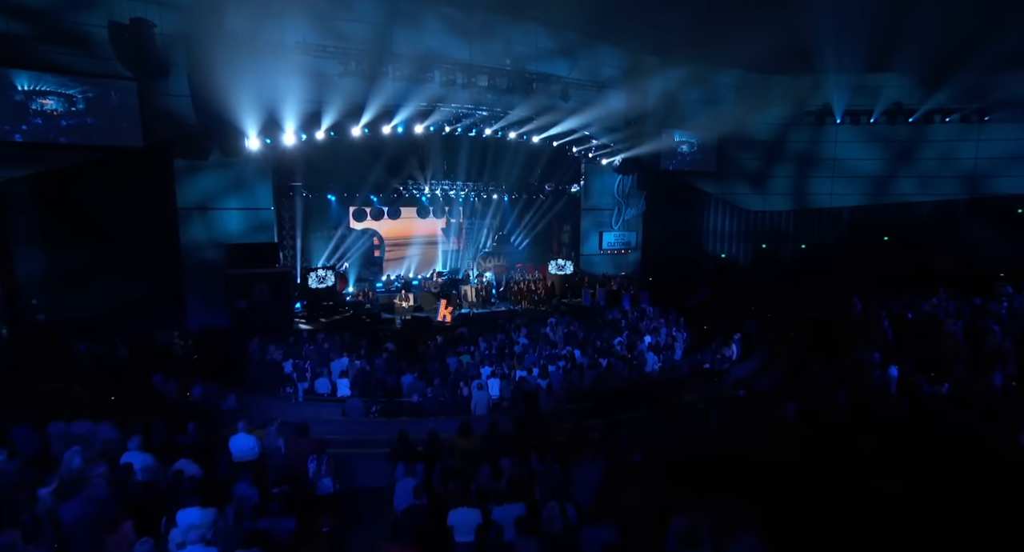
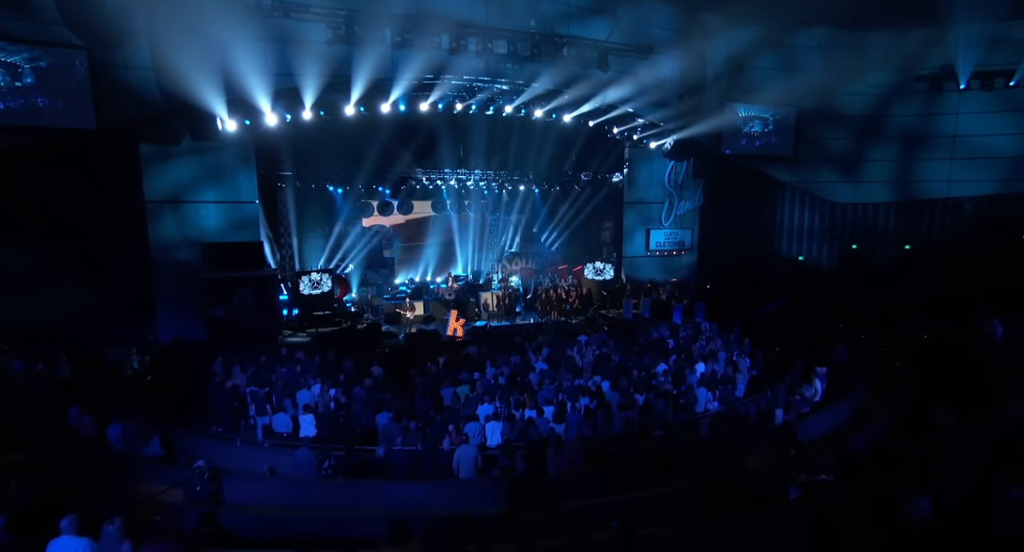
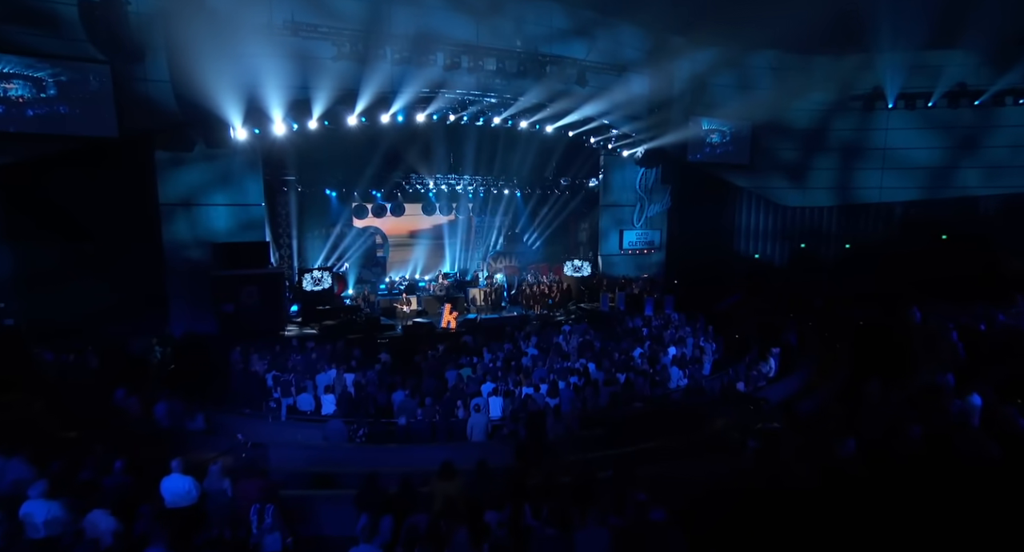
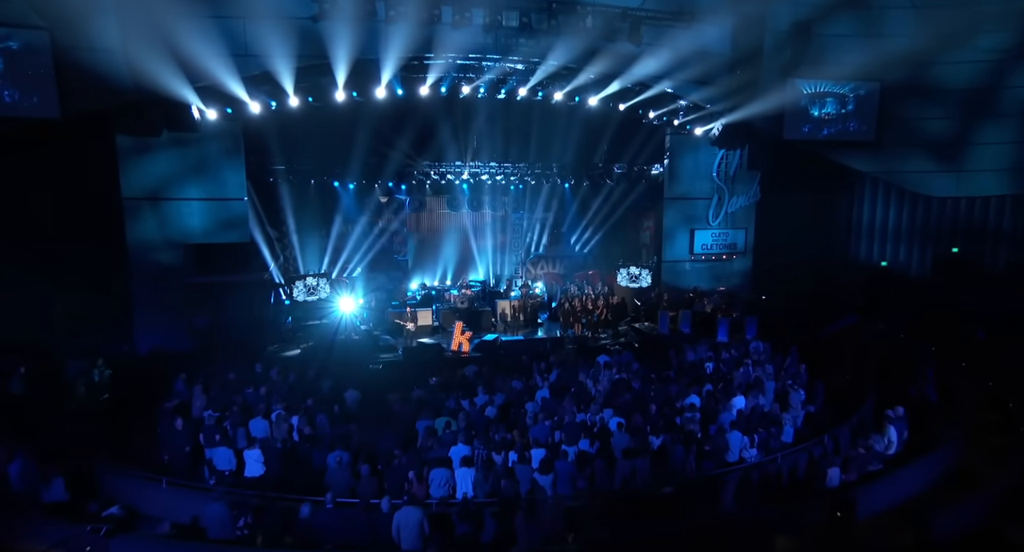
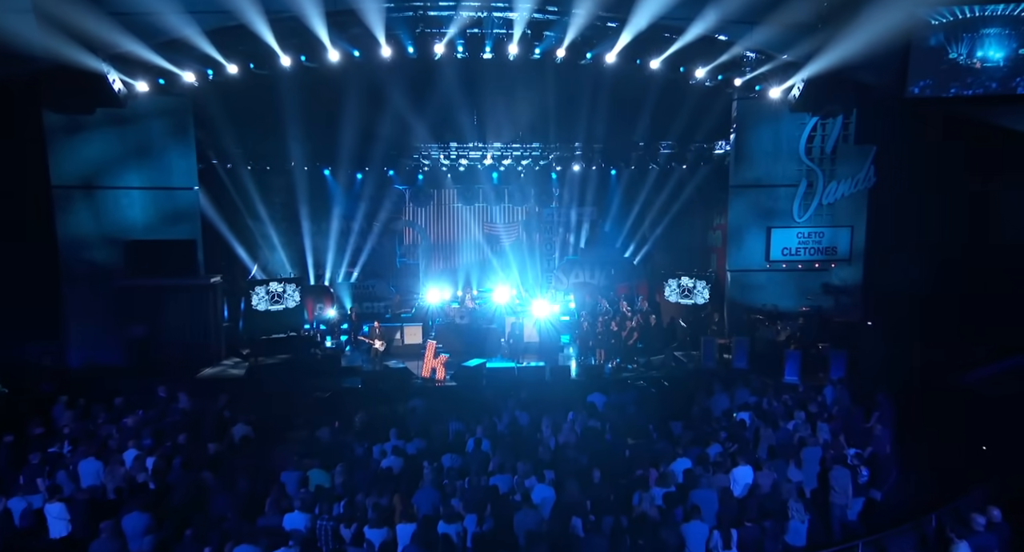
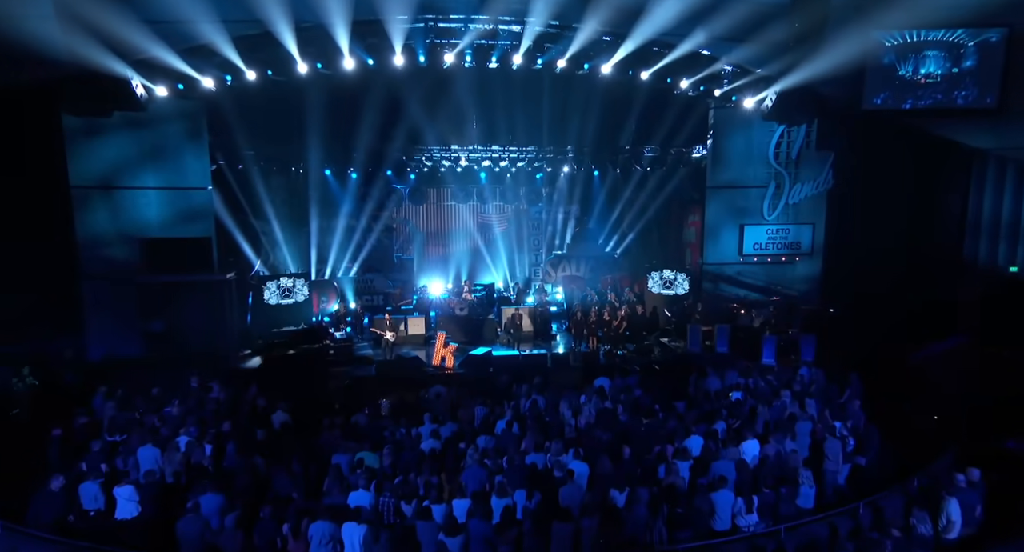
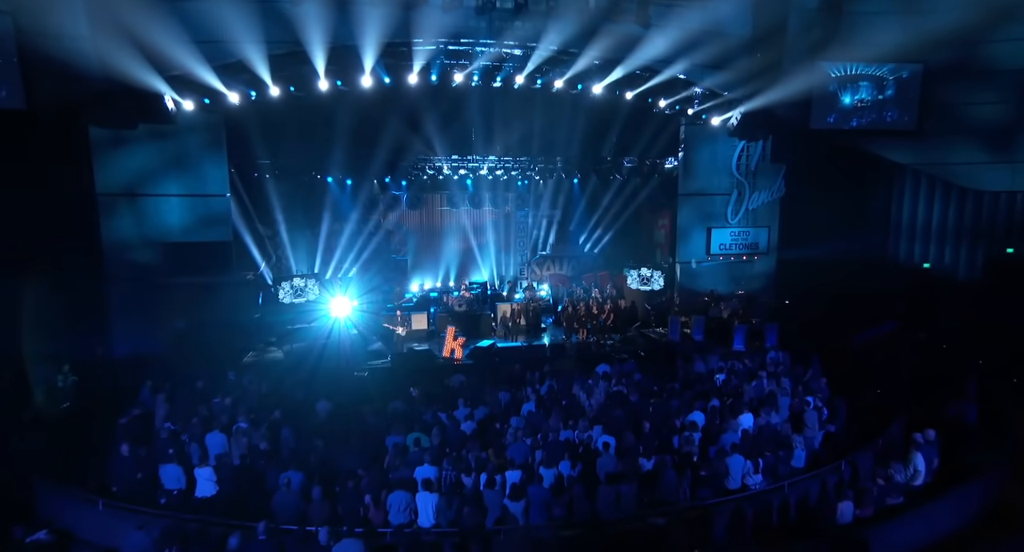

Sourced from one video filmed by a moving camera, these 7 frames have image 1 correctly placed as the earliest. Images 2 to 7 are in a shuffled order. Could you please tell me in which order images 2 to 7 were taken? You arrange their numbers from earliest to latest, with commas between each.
3, 2, 4, 7, 6, 5
